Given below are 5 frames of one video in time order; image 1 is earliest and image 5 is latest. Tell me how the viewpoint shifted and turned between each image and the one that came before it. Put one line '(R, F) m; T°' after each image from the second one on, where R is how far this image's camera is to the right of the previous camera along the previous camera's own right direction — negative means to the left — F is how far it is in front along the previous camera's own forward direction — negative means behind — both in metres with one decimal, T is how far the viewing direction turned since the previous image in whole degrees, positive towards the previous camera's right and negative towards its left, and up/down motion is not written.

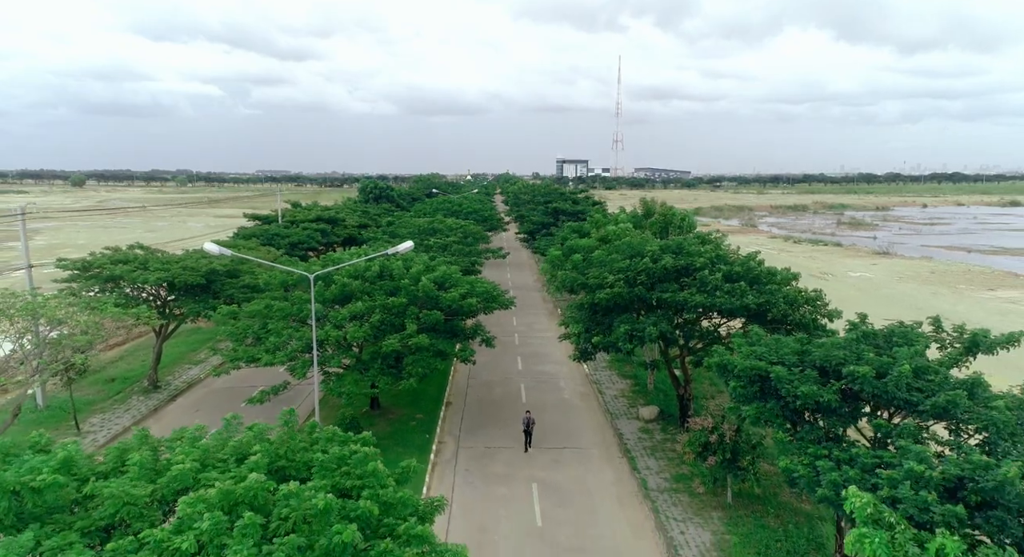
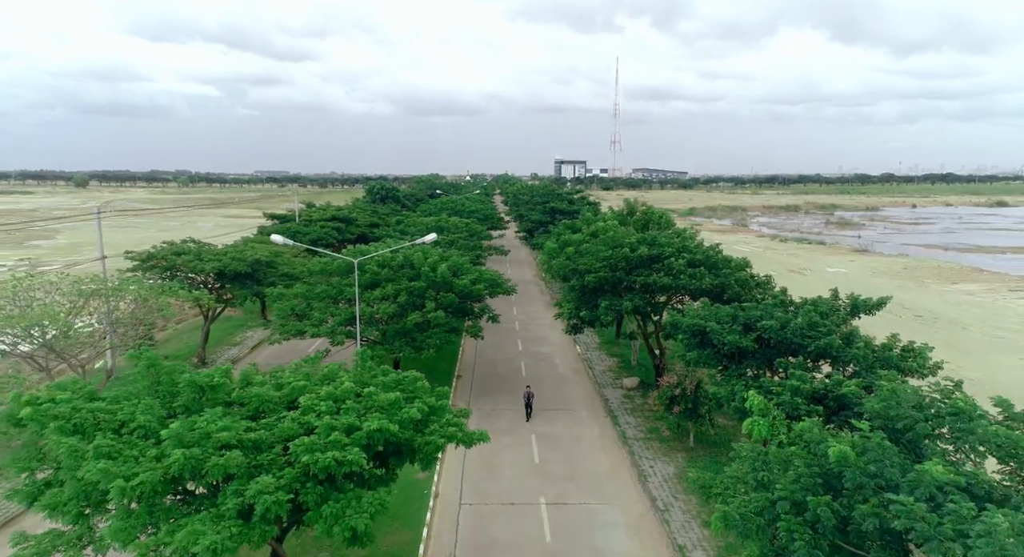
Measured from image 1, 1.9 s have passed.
(-0.1, -3.6) m; 0°
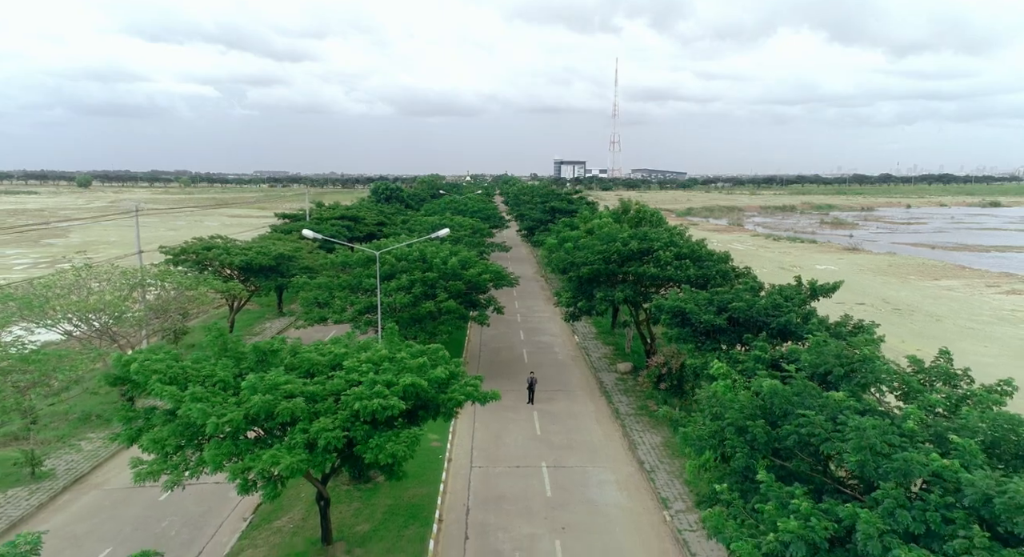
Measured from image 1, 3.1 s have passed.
(-0.2, -2.2) m; 0°
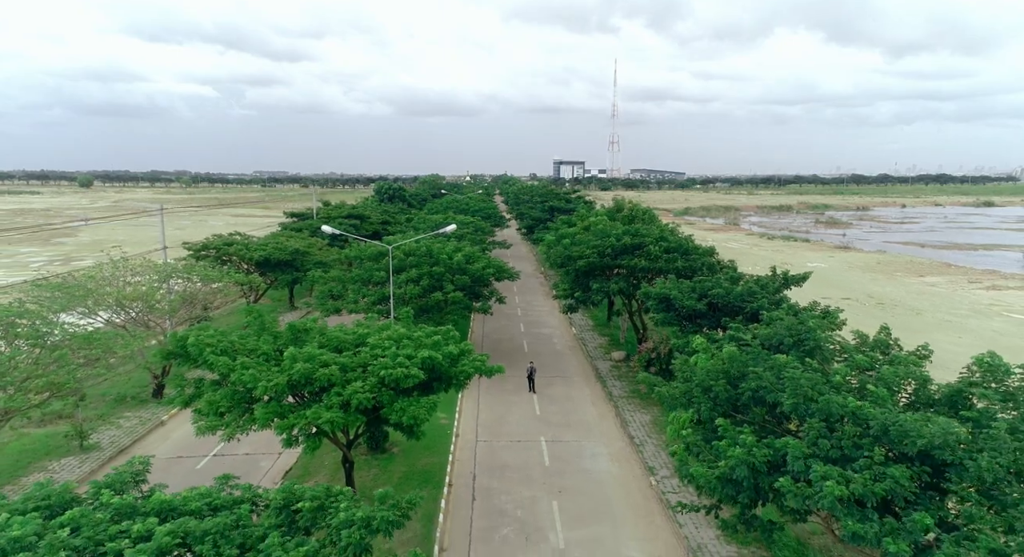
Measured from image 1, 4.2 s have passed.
(-0.1, -1.8) m; 0°
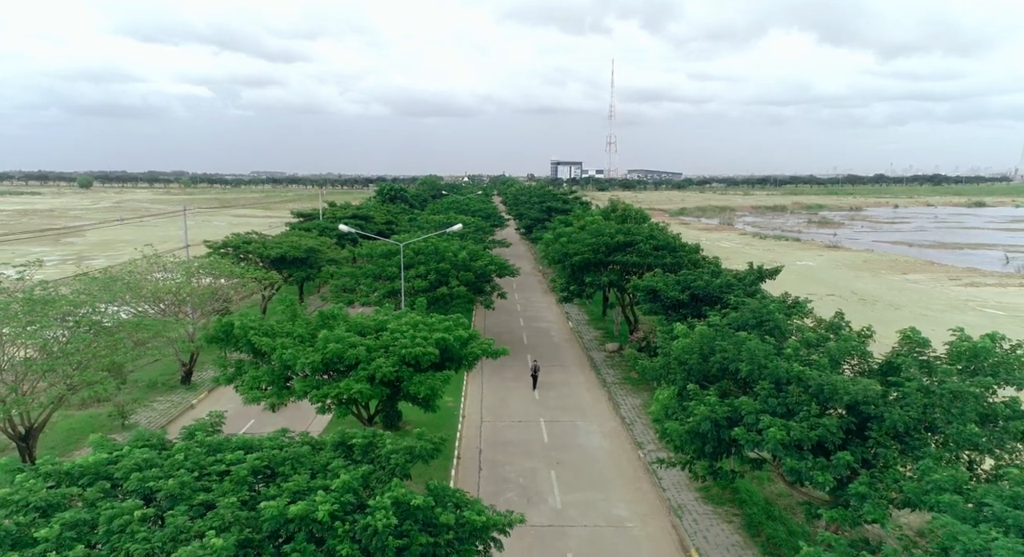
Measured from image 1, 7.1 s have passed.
(-0.1, -1.9) m; 0°
